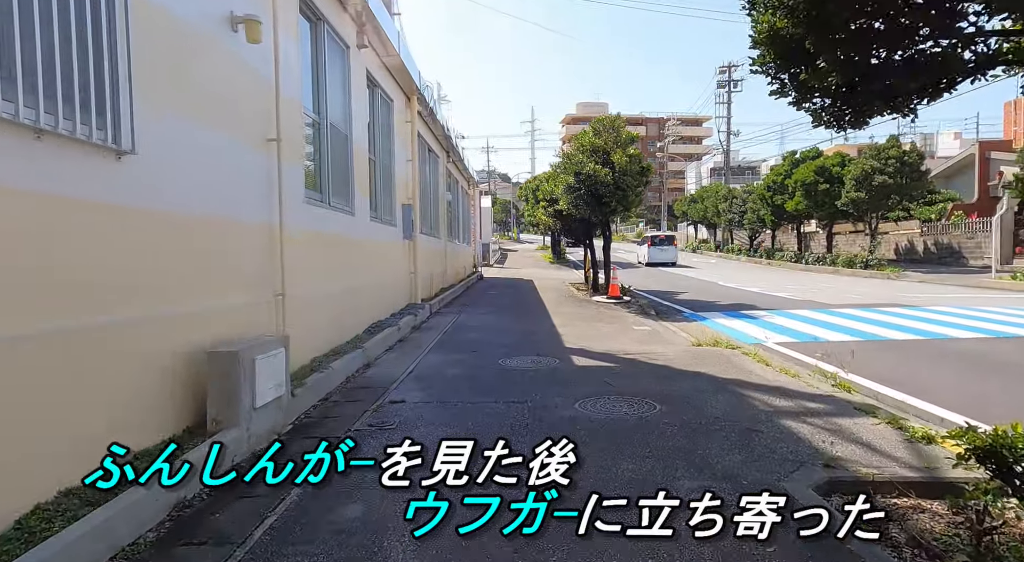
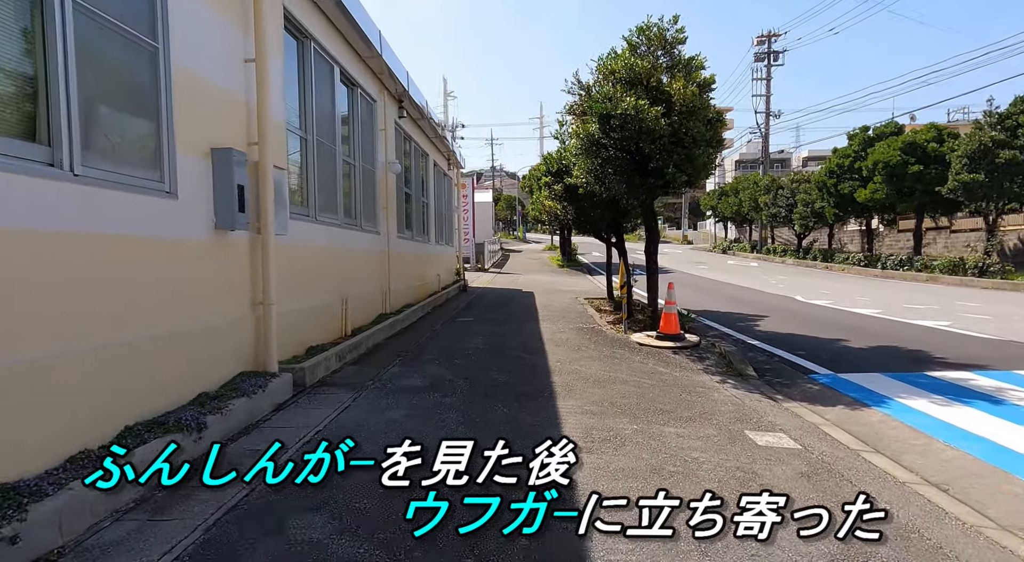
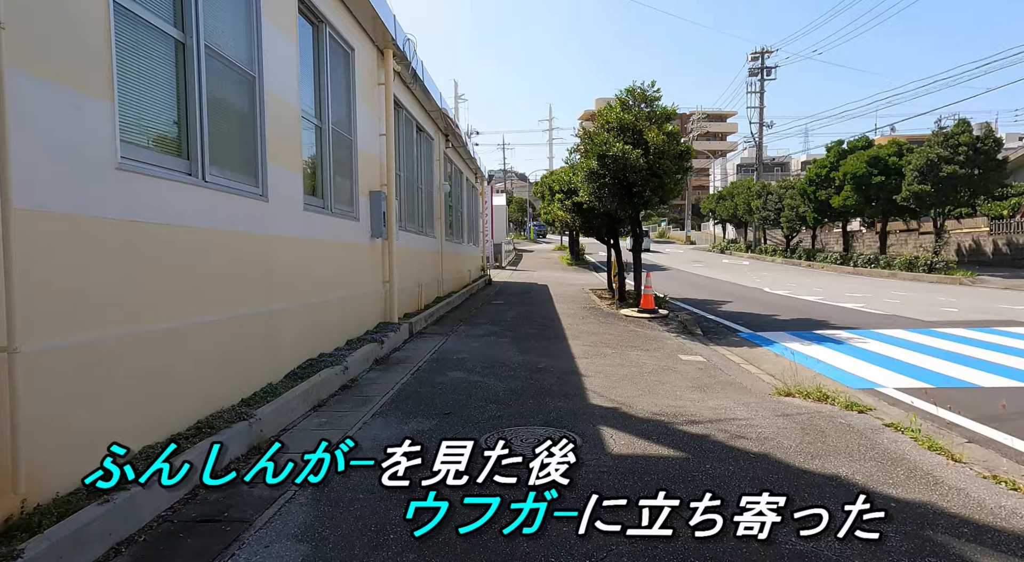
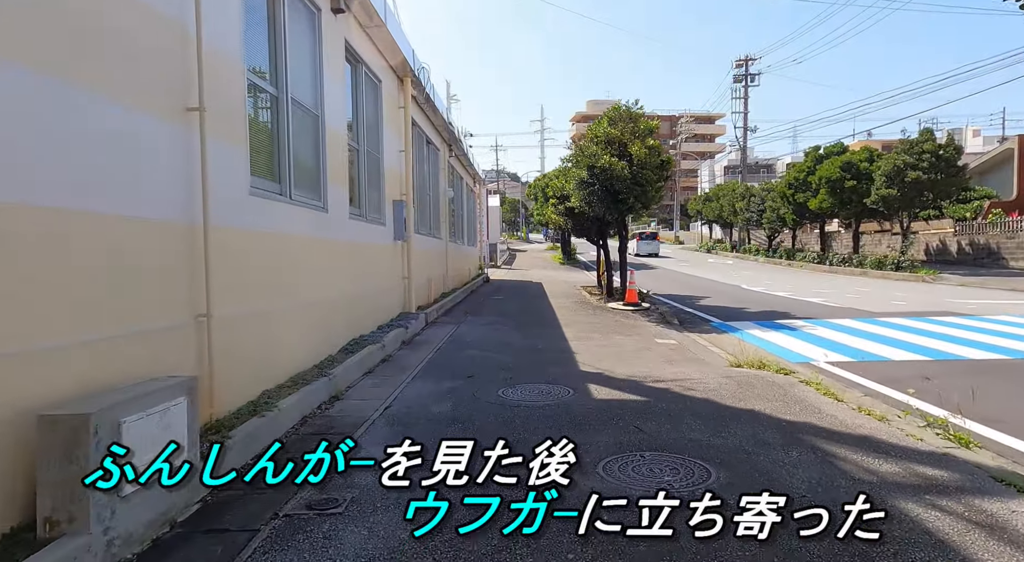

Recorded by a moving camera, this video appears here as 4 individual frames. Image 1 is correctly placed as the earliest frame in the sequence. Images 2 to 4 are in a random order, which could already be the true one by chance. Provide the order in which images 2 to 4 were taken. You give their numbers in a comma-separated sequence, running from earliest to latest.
4, 3, 2
